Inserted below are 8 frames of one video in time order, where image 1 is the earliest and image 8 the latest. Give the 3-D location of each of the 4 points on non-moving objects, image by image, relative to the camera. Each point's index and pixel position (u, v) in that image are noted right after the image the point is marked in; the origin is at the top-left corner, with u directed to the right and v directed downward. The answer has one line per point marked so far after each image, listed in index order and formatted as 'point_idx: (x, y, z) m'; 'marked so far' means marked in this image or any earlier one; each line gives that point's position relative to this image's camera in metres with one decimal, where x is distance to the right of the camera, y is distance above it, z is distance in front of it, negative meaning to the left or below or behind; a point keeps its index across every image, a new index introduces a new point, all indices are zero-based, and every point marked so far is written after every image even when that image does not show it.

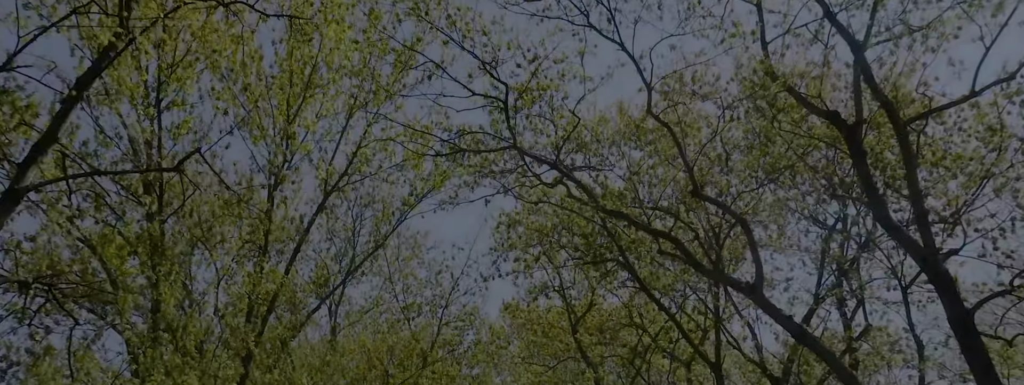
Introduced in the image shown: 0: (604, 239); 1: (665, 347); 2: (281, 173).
0: (+1.7, -0.9, +15.6) m
1: (+3.5, -3.6, +19.1) m
2: (-4.1, +0.3, +14.4) m
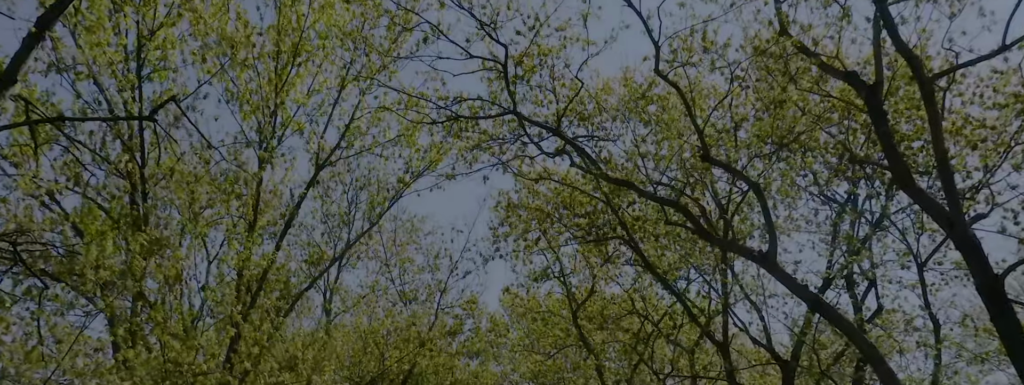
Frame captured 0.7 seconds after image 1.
0: (+1.7, -0.4, +15.1) m
1: (+3.5, -3.2, +18.6) m
2: (-4.1, +0.8, +13.9) m
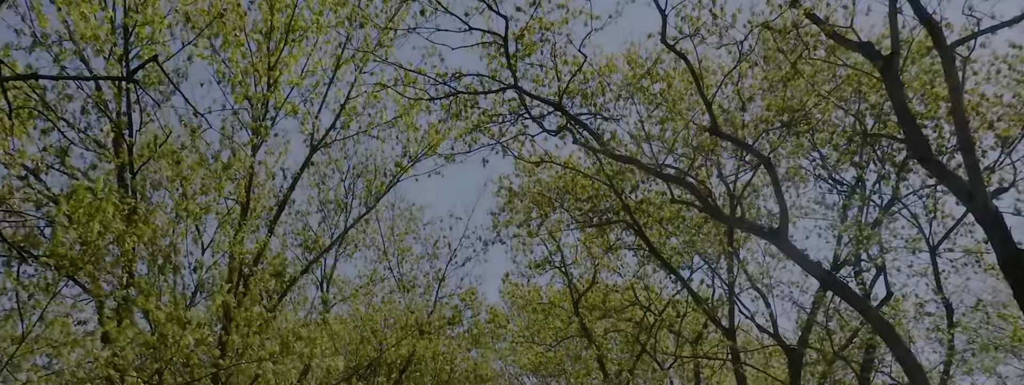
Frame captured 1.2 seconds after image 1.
0: (+1.7, -0.2, +14.7) m
1: (+3.5, -2.9, +18.3) m
2: (-4.1, +1.0, +13.5) m
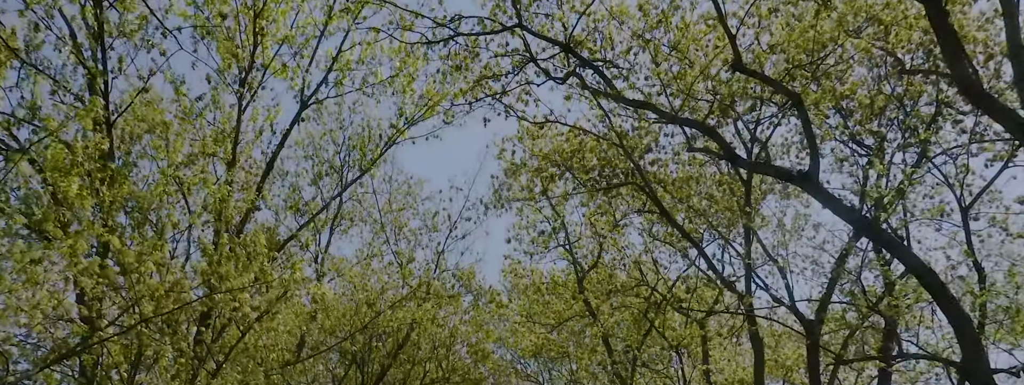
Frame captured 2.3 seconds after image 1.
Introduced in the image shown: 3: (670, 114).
0: (+1.8, +0.4, +13.9) m
1: (+3.5, -2.3, +17.5) m
2: (-4.0, +1.7, +12.8) m
3: (+1.8, +0.9, +9.2) m
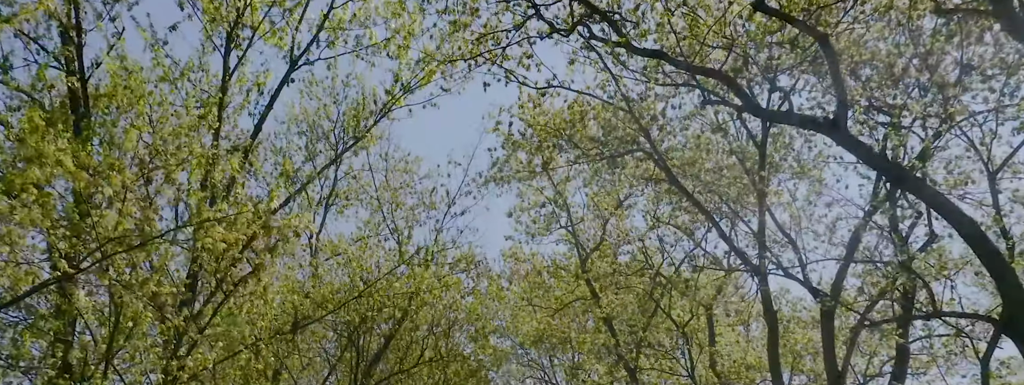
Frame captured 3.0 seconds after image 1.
0: (+1.8, +0.9, +13.3) m
1: (+3.6, -1.8, +16.9) m
2: (-4.0, +2.1, +12.1) m
3: (+1.8, +1.3, +8.6) m
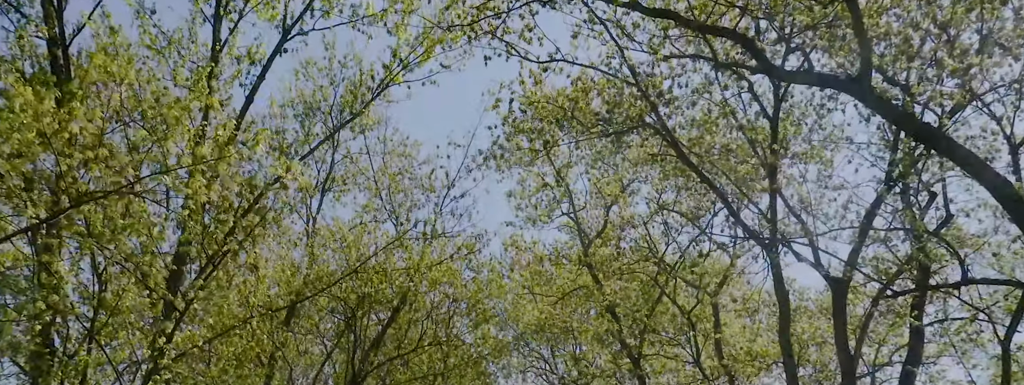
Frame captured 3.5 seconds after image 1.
0: (+1.8, +1.2, +12.9) m
1: (+3.6, -1.4, +16.5) m
2: (-4.0, +2.5, +11.7) m
3: (+1.8, +1.6, +8.1) m
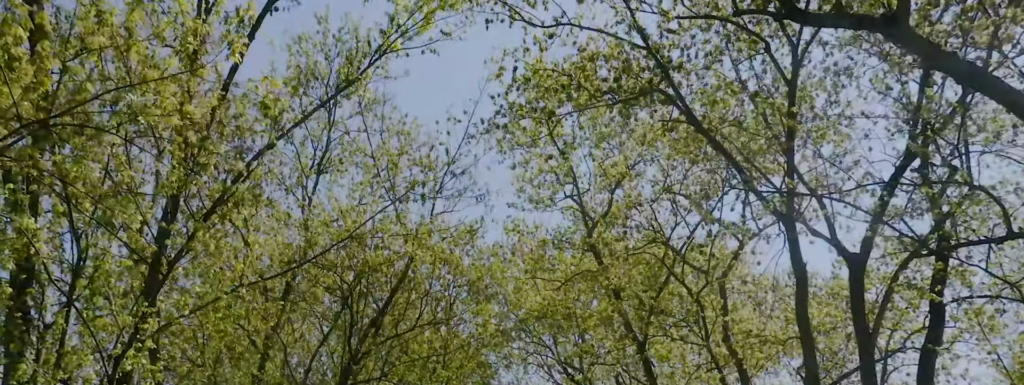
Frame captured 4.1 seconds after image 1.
0: (+1.9, +1.7, +12.3) m
1: (+3.6, -1.0, +15.9) m
2: (-3.9, +2.9, +11.2) m
3: (+1.8, +2.0, +7.6) m
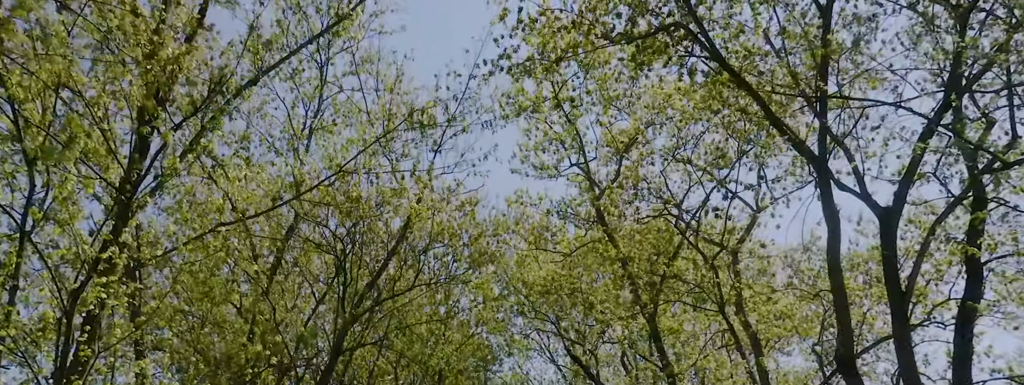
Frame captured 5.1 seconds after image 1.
0: (+2.0, +2.3, +11.4) m
1: (+3.7, -0.3, +15.0) m
2: (-3.8, +3.6, +10.2) m
3: (+1.9, +2.7, +6.7) m
